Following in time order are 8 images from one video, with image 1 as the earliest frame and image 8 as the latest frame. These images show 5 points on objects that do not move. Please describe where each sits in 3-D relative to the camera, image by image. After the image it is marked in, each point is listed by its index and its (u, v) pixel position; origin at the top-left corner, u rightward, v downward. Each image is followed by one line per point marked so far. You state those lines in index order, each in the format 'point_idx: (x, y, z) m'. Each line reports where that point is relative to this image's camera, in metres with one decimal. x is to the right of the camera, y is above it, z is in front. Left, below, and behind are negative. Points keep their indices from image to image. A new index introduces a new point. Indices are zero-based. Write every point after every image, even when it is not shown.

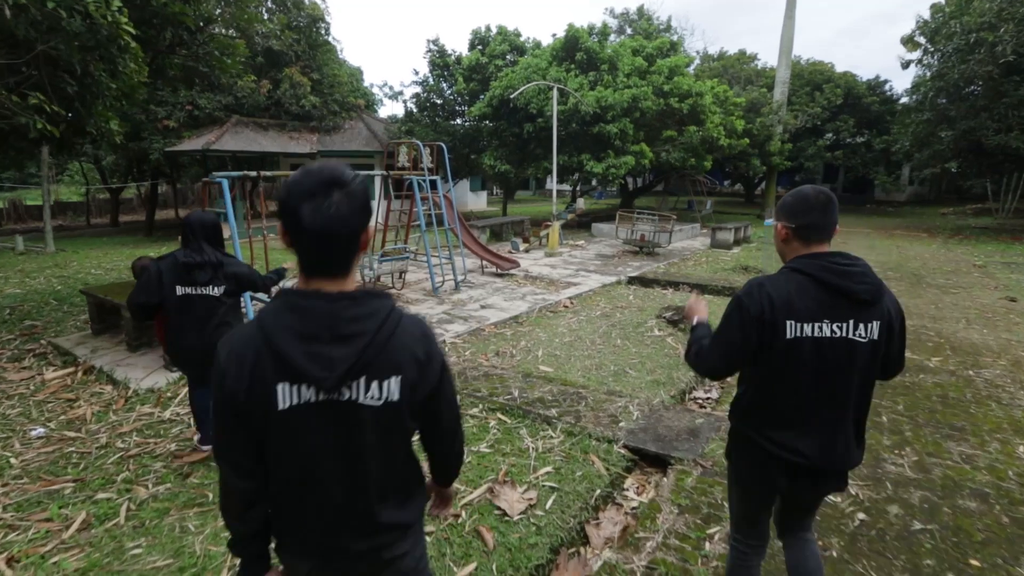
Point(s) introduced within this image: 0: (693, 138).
0: (+5.0, +4.1, +14.7) m
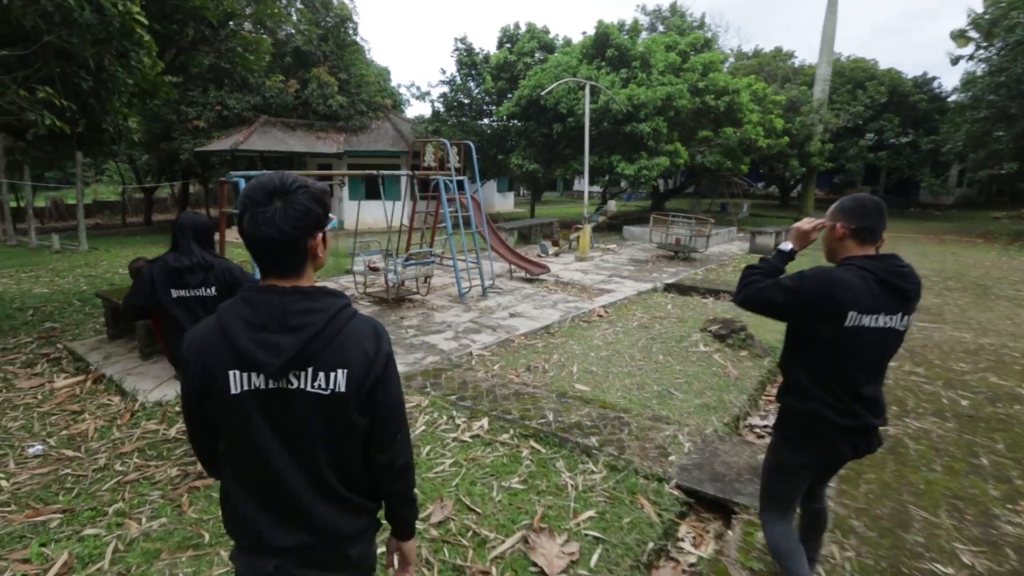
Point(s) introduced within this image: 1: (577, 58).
0: (+5.8, +4.0, +14.1) m
1: (+1.7, +6.0, +13.8) m
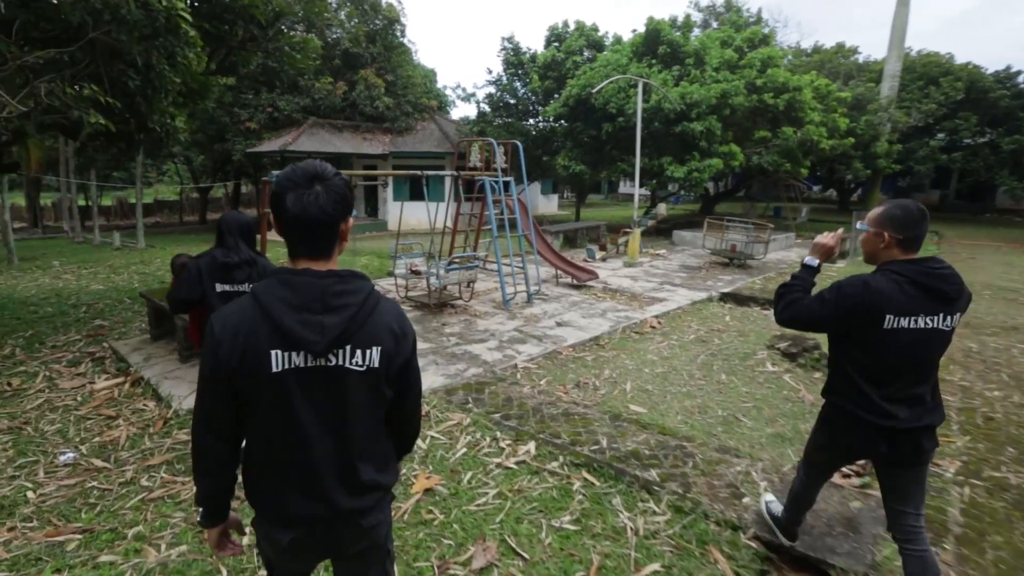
0: (+7.0, +3.8, +13.3) m
1: (+2.9, +5.8, +13.4) m
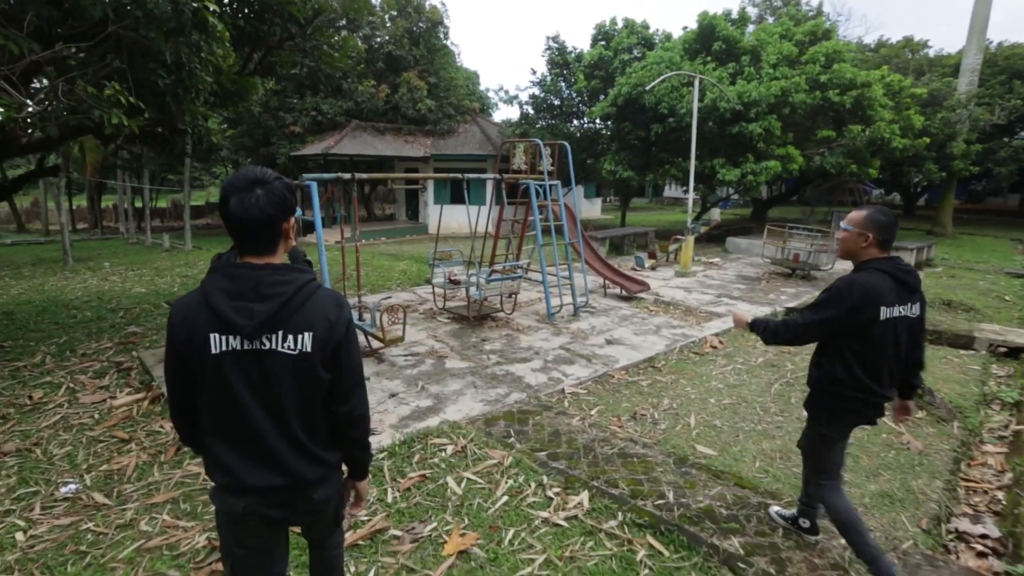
0: (+8.0, +3.5, +12.3) m
1: (+4.0, +5.6, +12.7) m
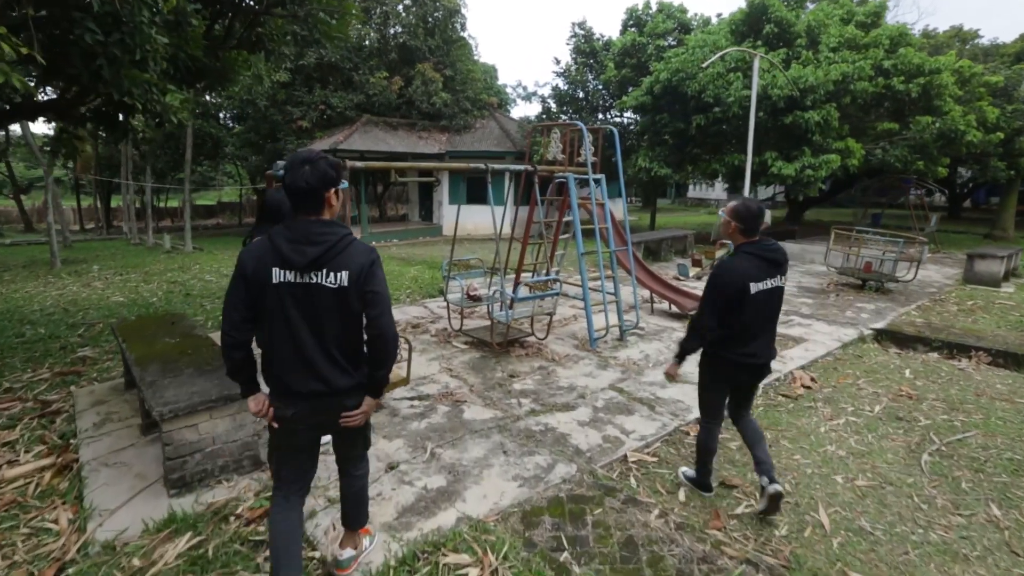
0: (+8.5, +3.2, +10.9) m
1: (+4.6, +5.4, +11.4) m
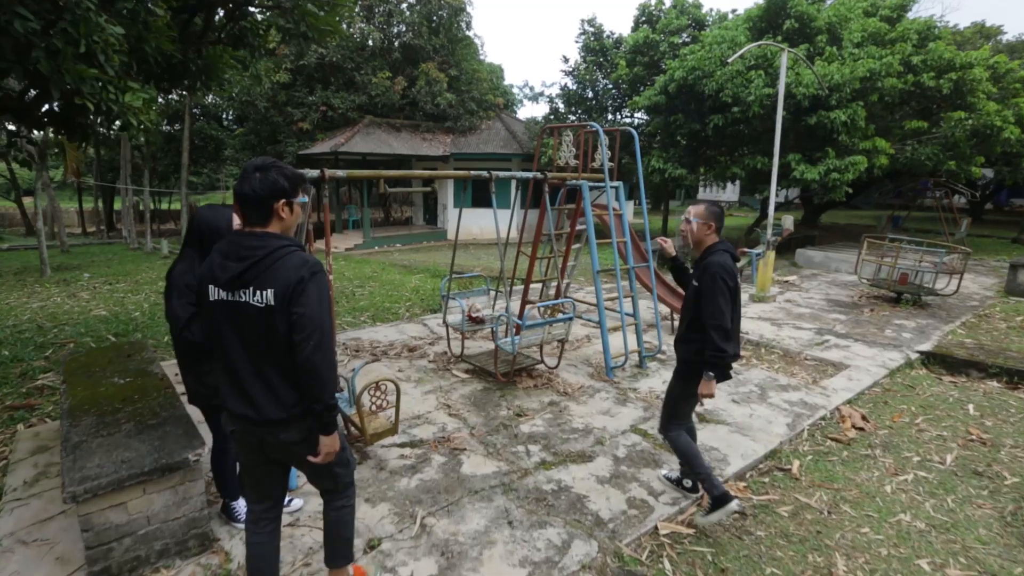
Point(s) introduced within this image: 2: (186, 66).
0: (+8.6, +3.0, +10.3) m
1: (+4.7, +5.2, +10.8) m
2: (-3.0, +2.0, +4.8) m
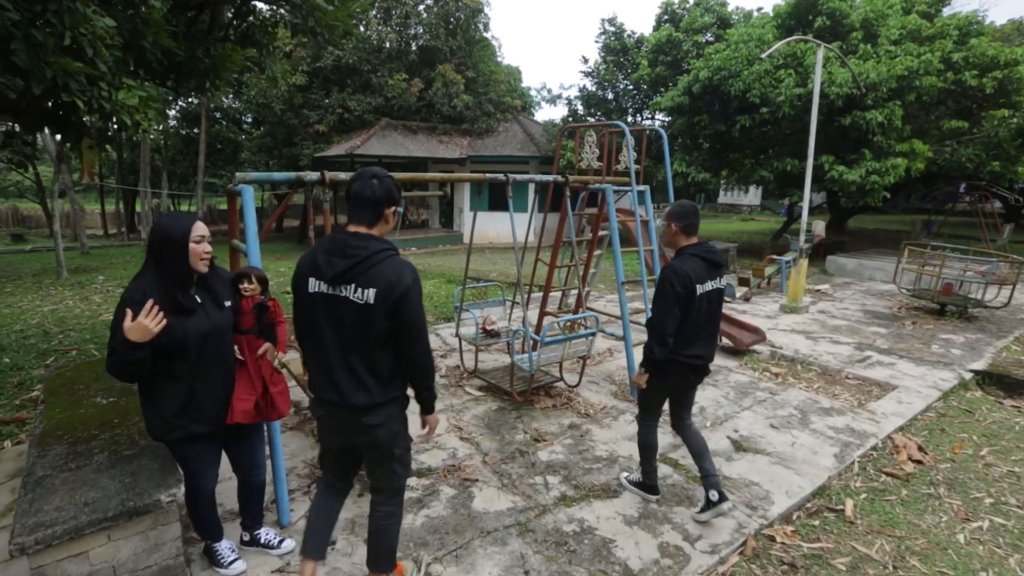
0: (+9.0, +2.9, +9.7) m
1: (+5.1, +5.0, +10.4) m
2: (-2.8, +2.0, +4.6) m
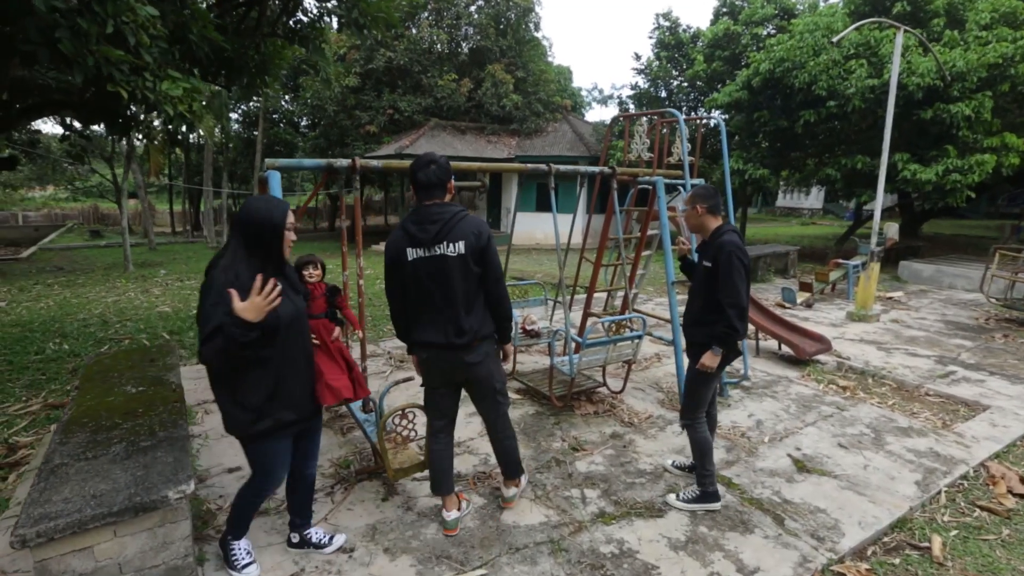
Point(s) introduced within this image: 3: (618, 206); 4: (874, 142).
0: (+9.8, +2.7, +8.7) m
1: (+6.0, +4.9, +9.7) m
2: (-2.4, +2.0, +4.7) m
3: (+0.9, +0.7, +4.5) m
4: (+6.5, +2.6, +9.5) m
